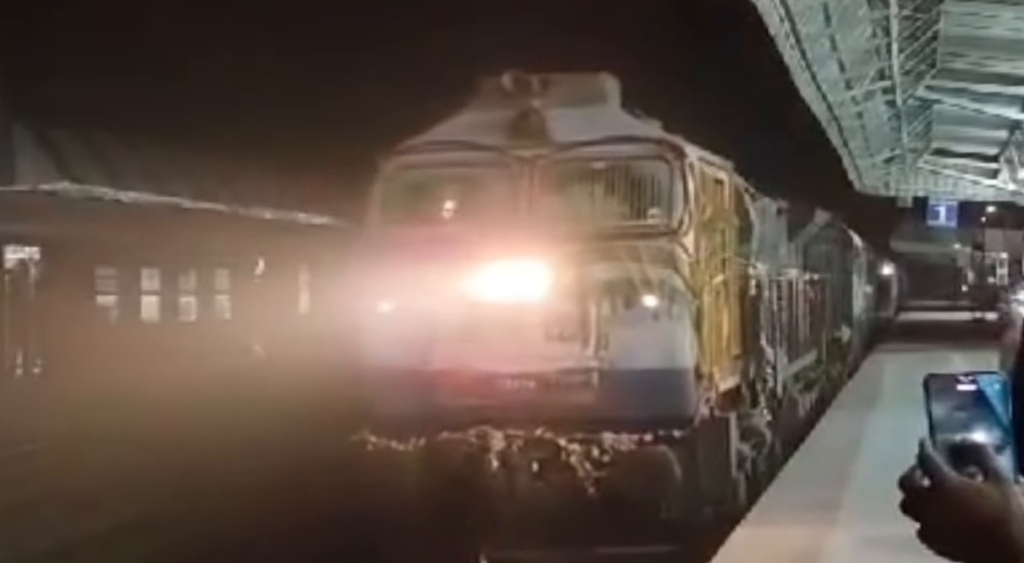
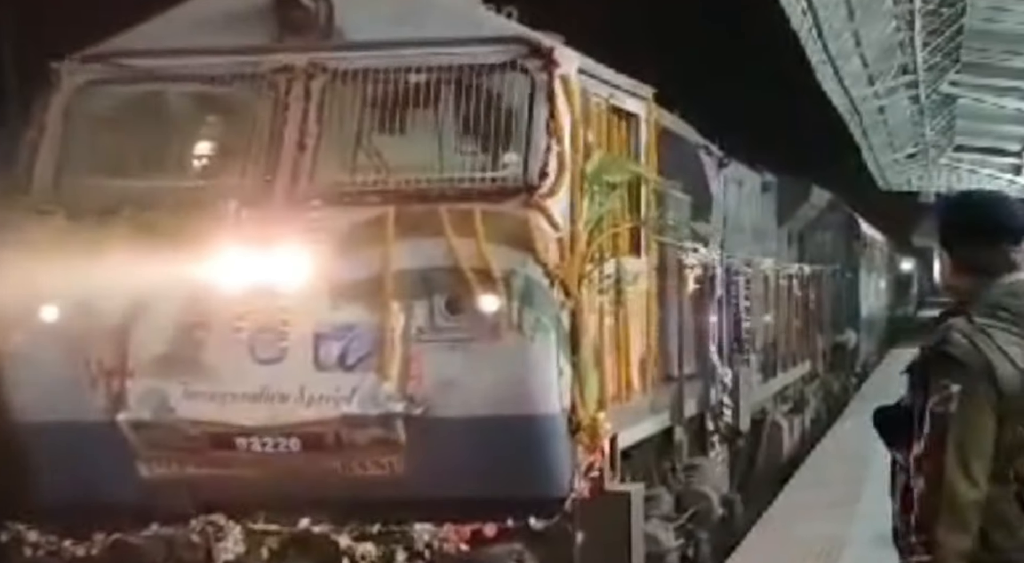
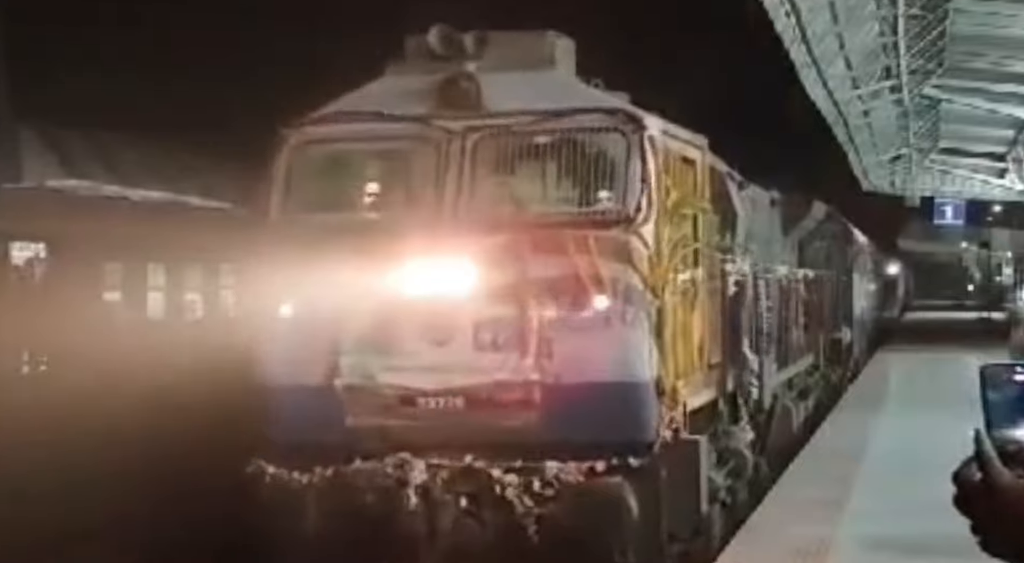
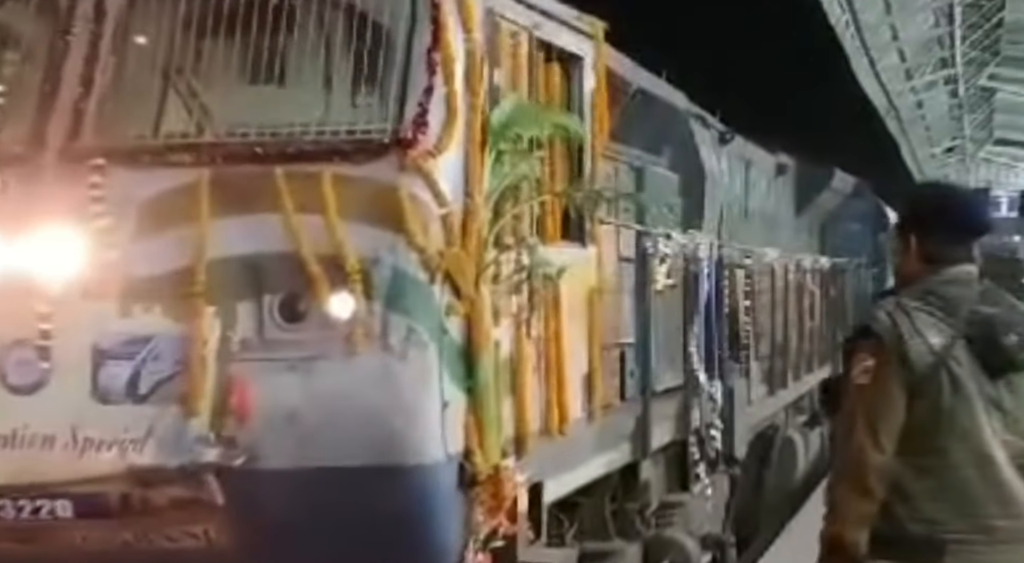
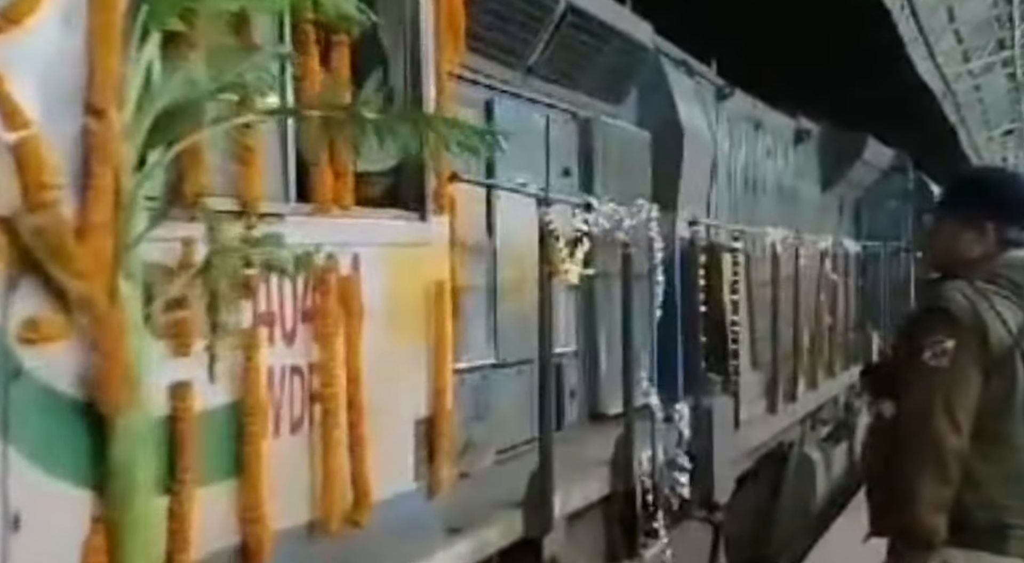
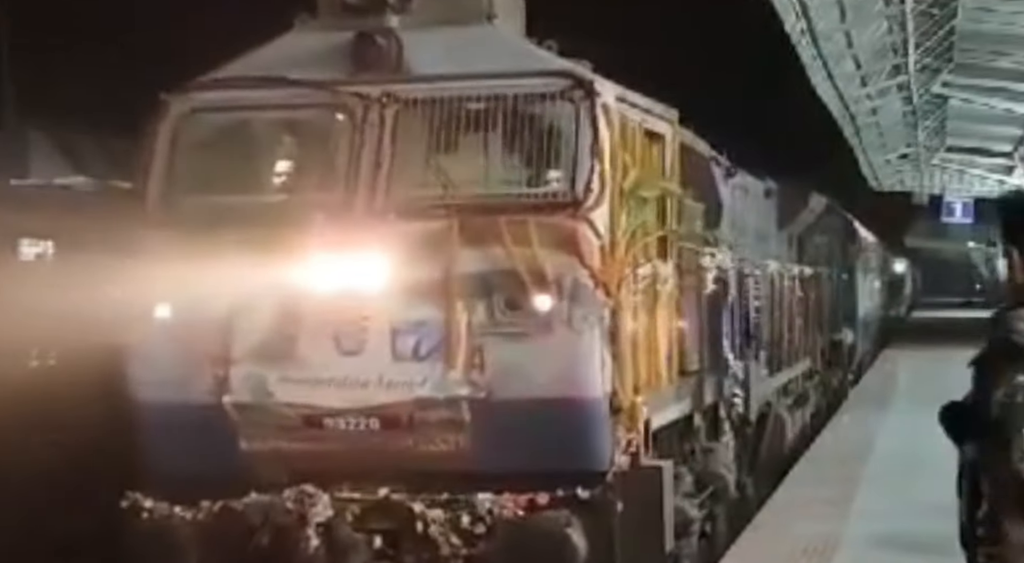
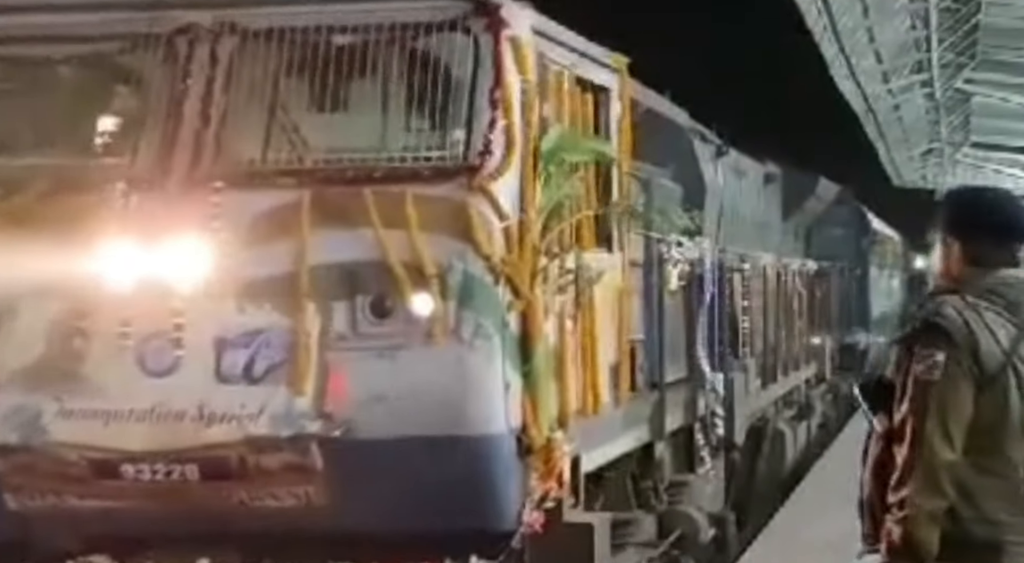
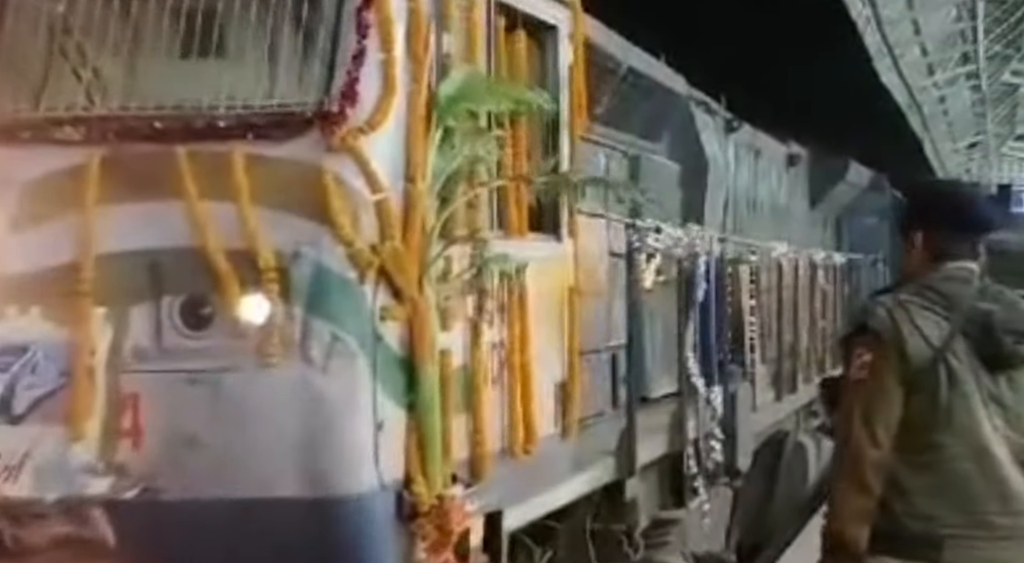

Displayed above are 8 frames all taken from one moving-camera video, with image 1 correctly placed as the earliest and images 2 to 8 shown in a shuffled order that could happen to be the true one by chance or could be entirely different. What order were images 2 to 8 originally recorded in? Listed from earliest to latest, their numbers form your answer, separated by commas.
3, 6, 2, 7, 4, 8, 5
